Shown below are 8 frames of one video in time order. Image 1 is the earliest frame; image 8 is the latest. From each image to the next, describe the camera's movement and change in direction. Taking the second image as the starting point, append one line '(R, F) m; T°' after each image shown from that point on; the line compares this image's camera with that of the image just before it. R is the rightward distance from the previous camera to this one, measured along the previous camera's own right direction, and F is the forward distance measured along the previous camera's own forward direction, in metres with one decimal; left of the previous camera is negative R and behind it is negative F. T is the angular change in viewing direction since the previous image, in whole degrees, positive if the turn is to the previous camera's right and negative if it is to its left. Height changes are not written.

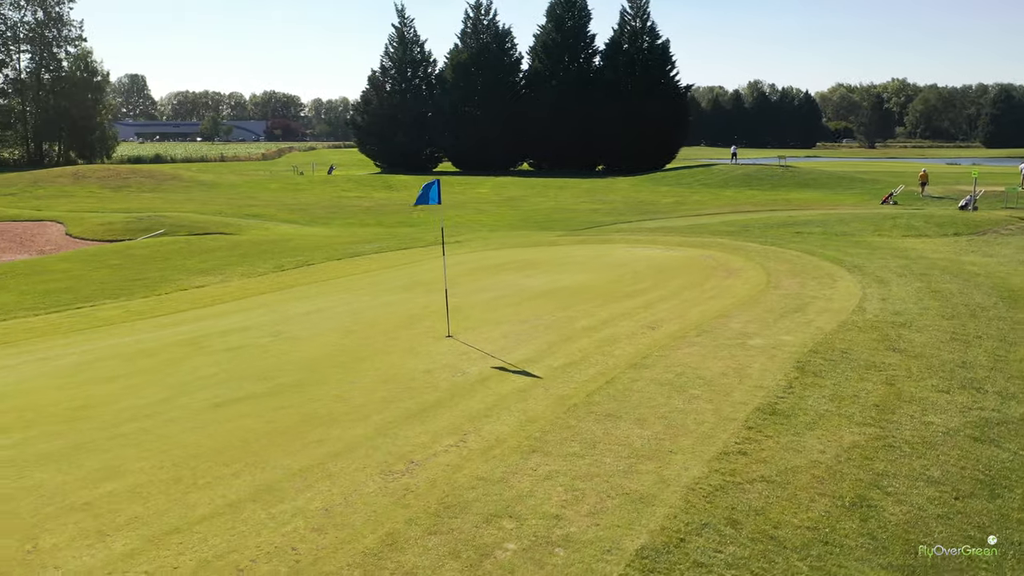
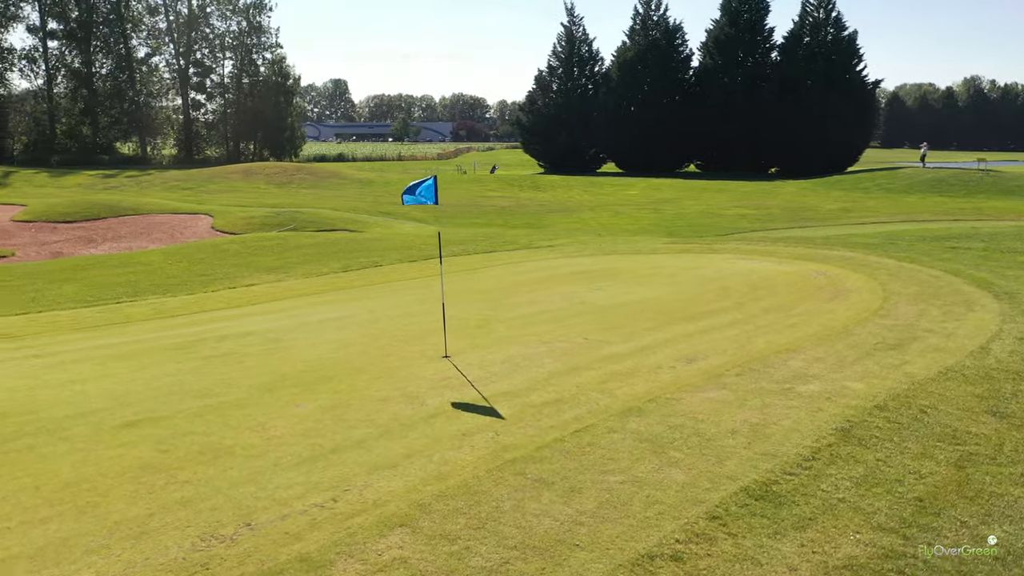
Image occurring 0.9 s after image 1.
(+2.1, +2.0) m; -13°
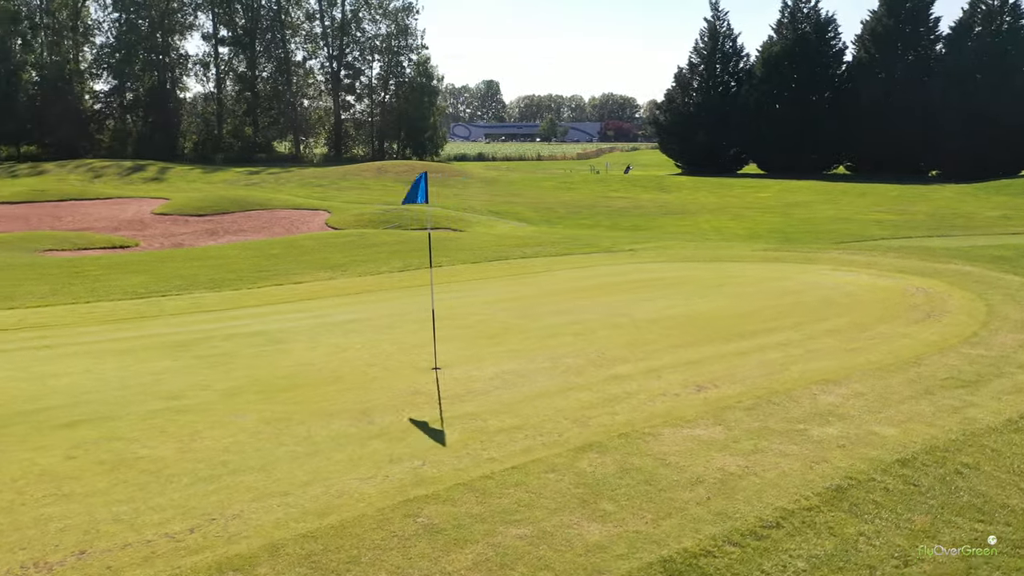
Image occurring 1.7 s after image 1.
(+1.7, +1.1) m; -10°
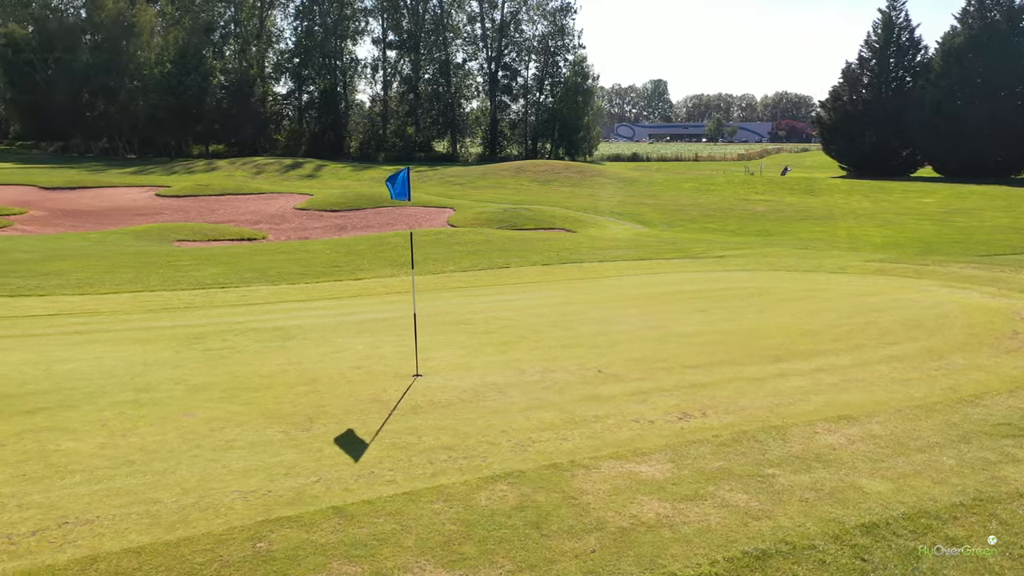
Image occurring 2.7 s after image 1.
(+1.9, +0.9) m; -11°
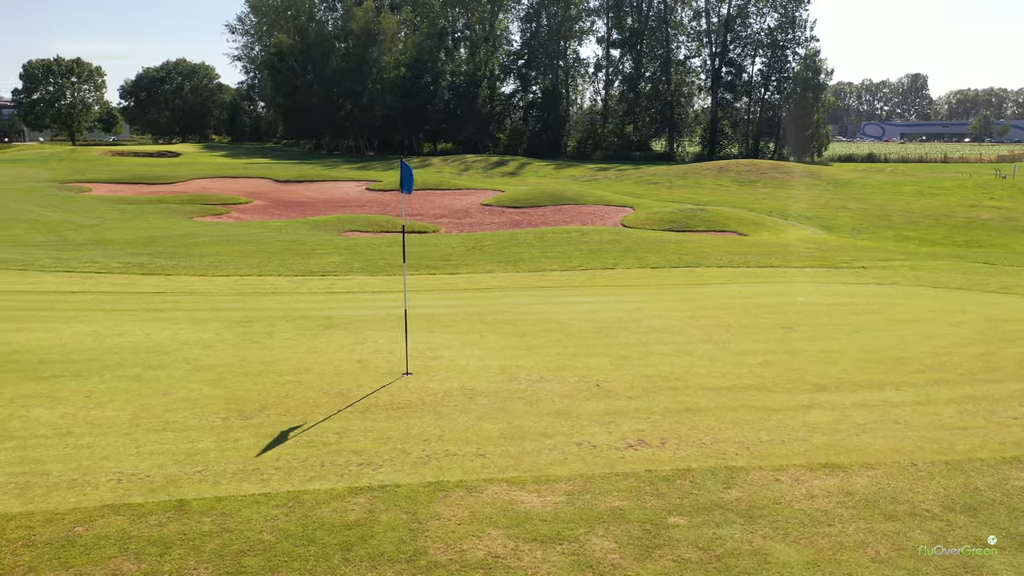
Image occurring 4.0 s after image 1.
(+2.4, +0.9) m; -16°
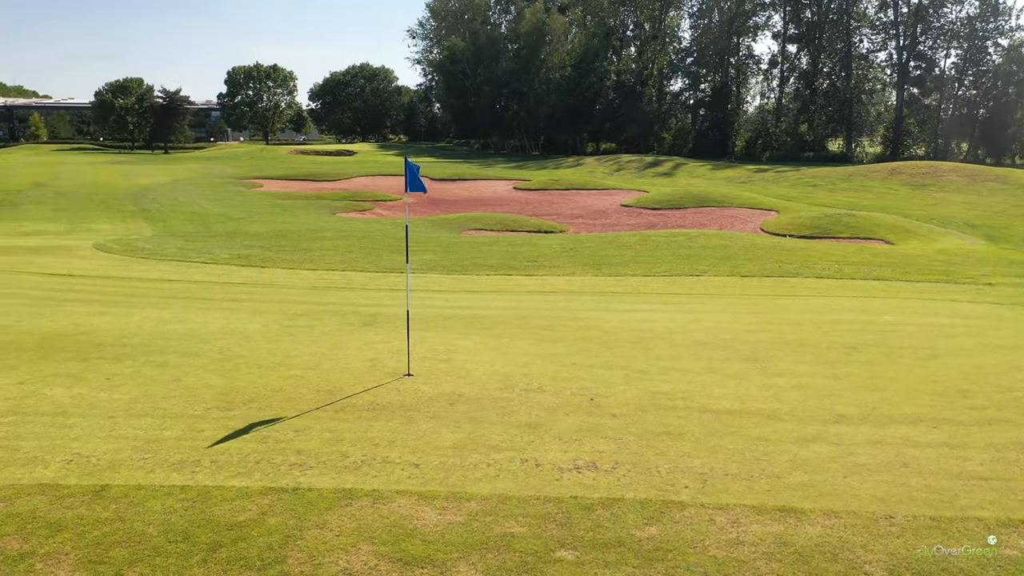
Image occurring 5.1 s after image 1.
(+1.7, +0.5) m; -12°
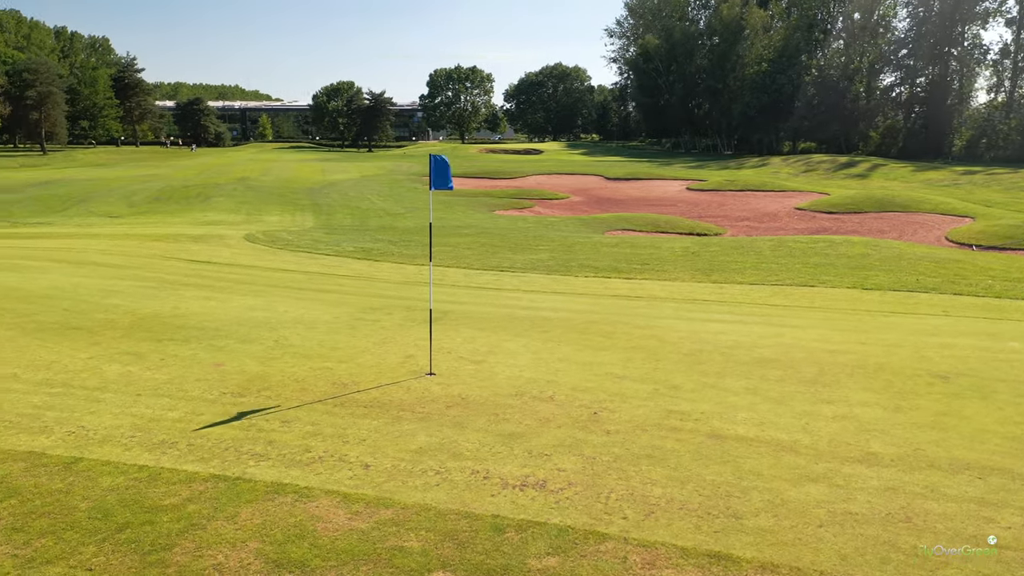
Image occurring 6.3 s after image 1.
(+1.7, +0.5) m; -13°
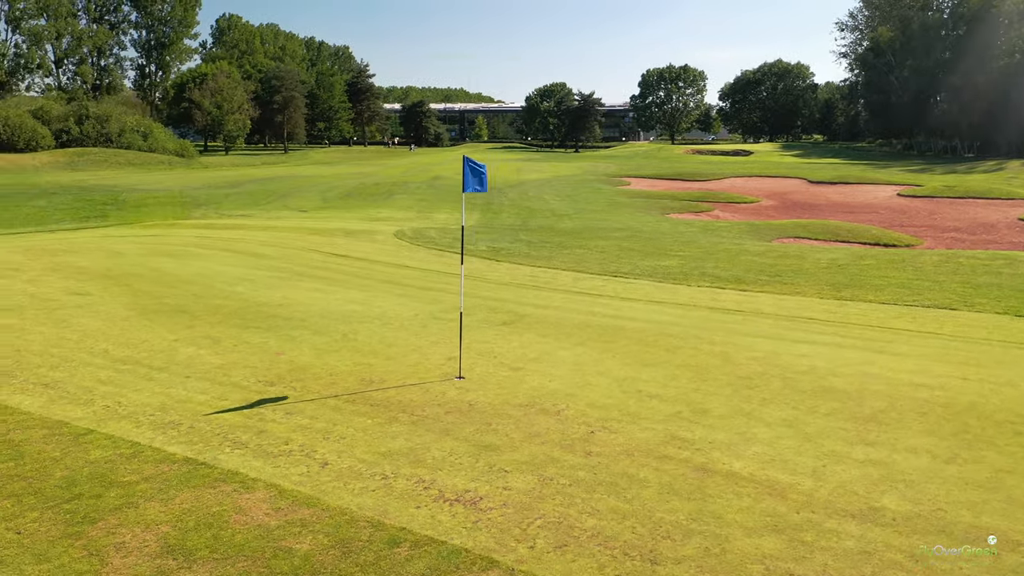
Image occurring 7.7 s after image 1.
(+1.8, +0.5) m; -15°
